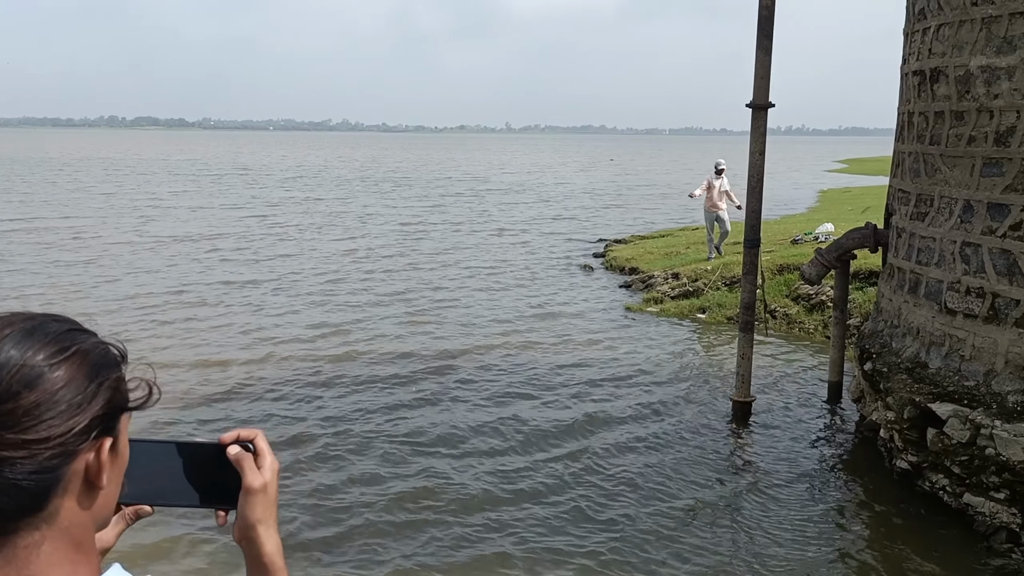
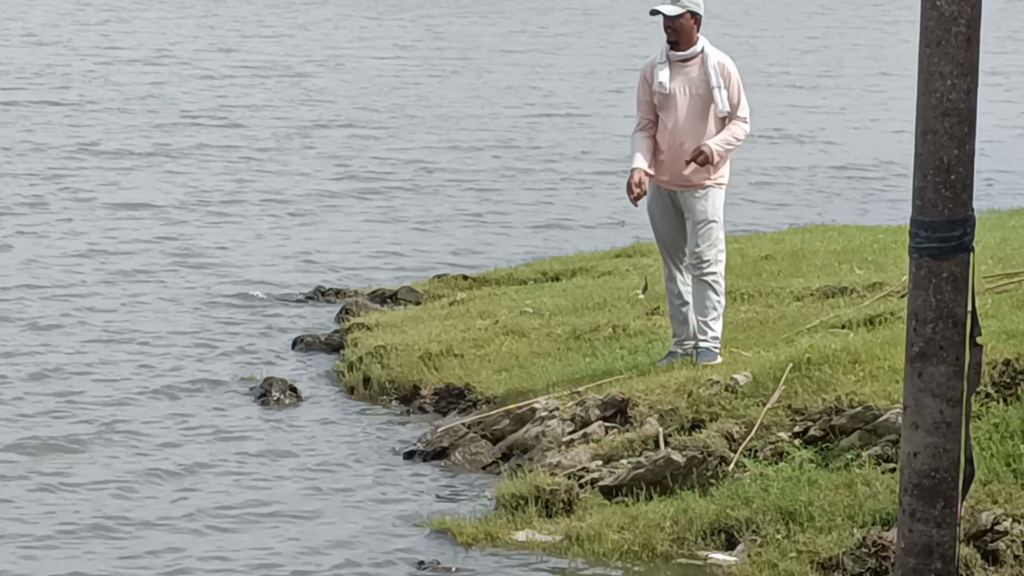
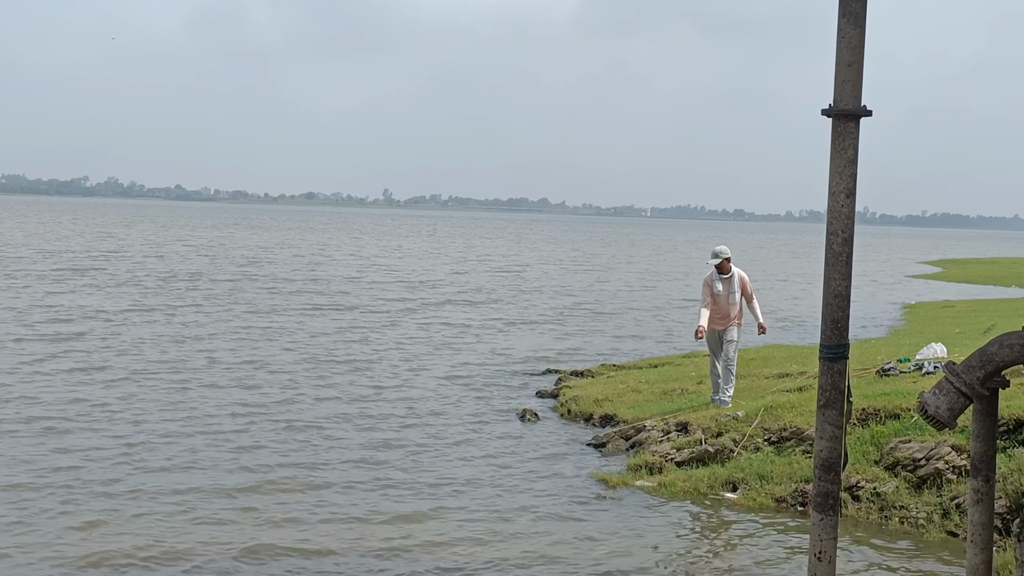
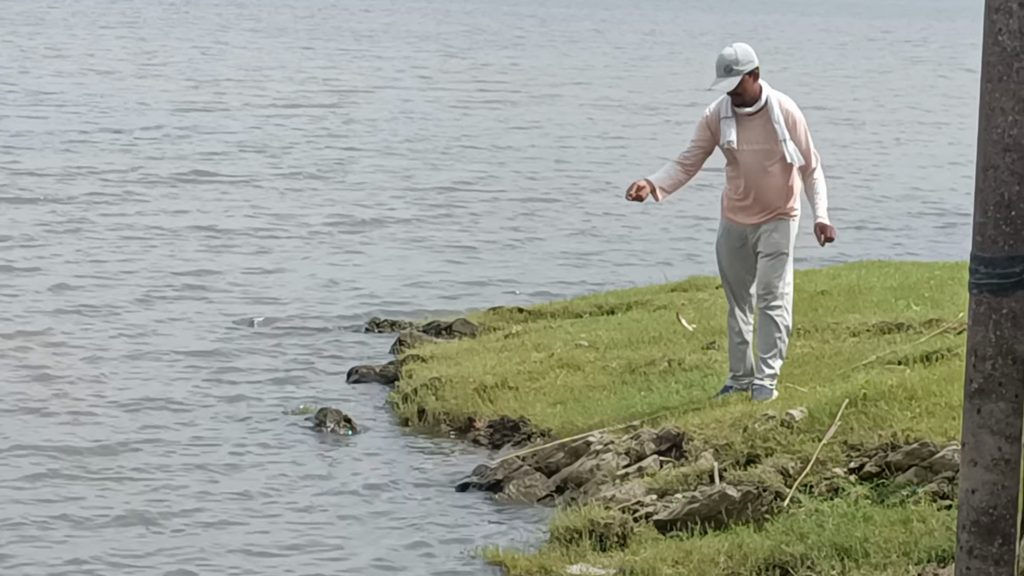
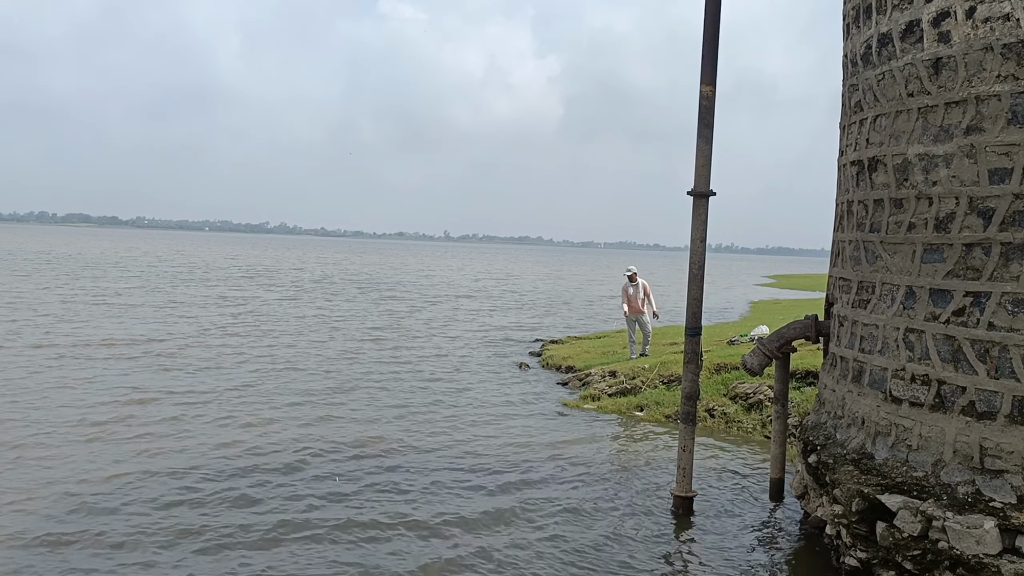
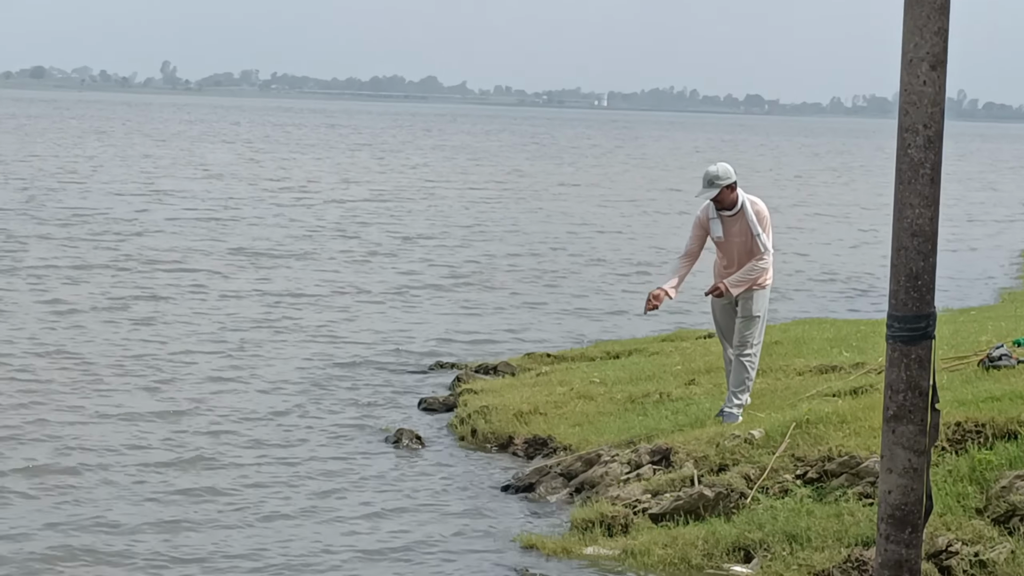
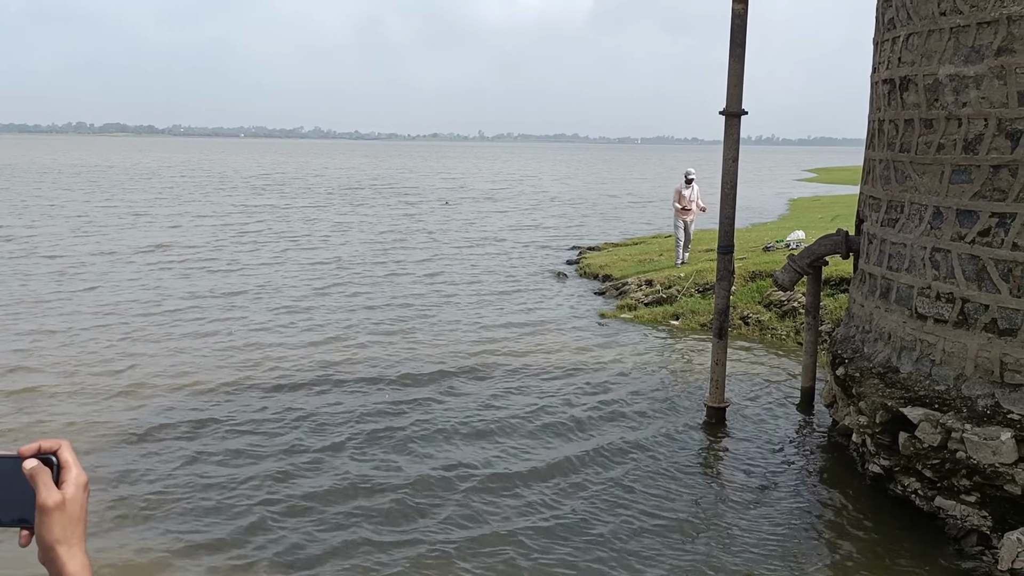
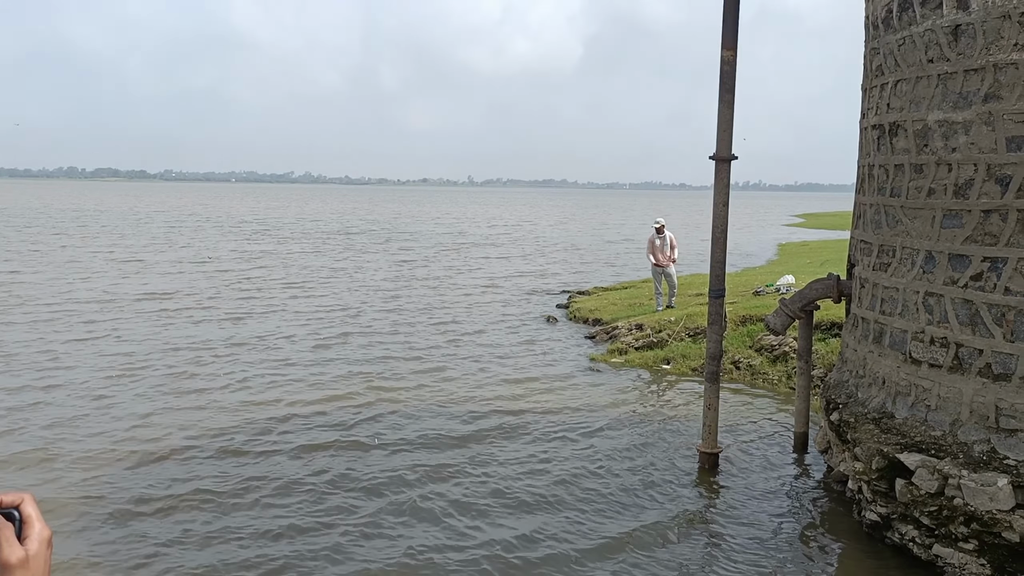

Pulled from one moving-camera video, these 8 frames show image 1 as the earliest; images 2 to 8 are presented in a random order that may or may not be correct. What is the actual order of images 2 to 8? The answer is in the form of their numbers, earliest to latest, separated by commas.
7, 8, 5, 3, 6, 4, 2
